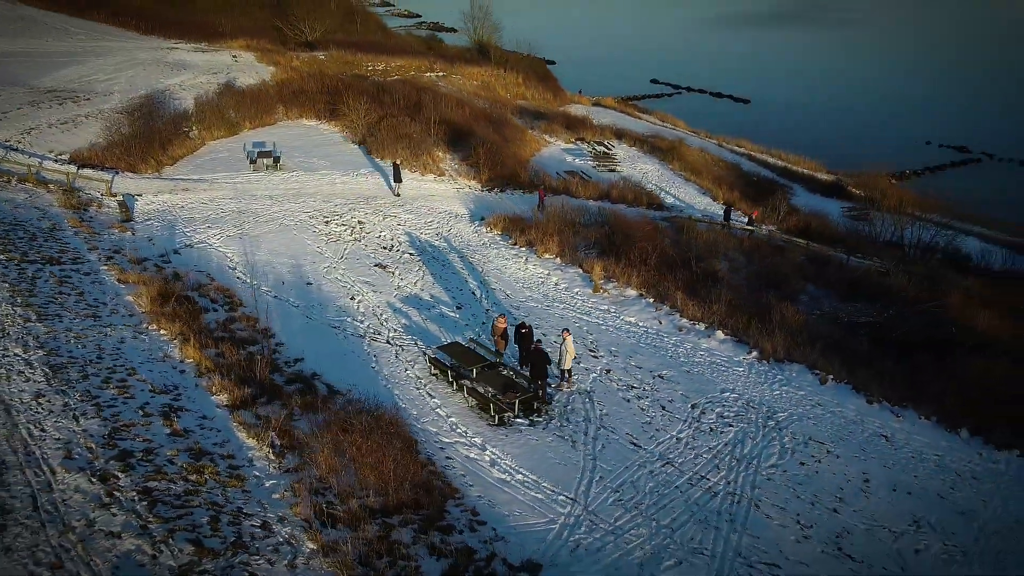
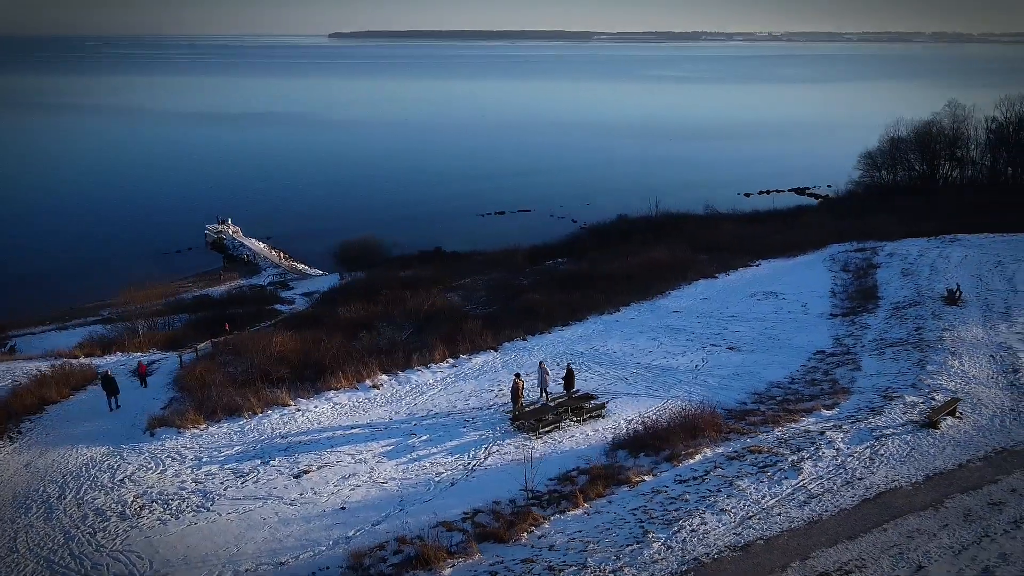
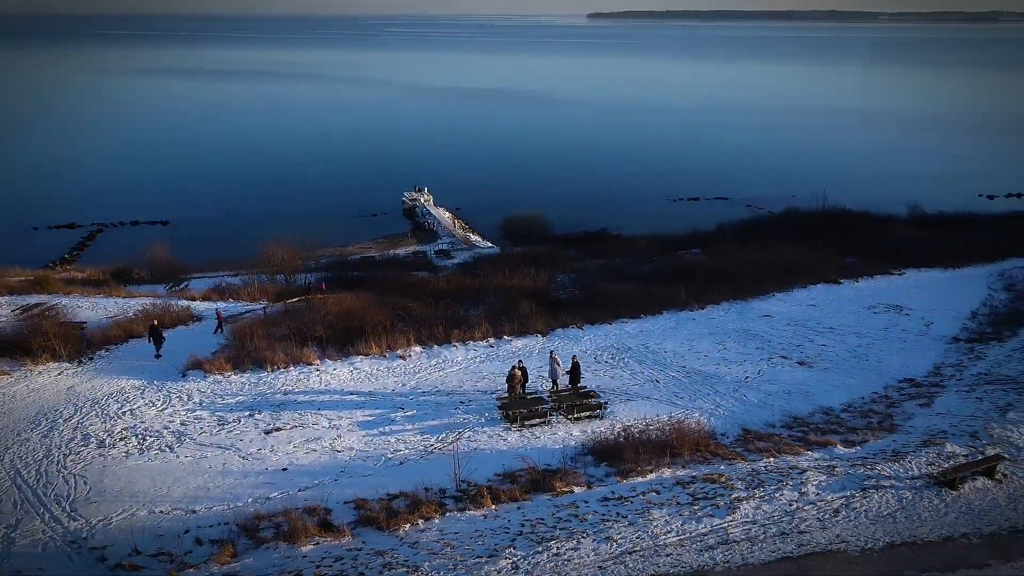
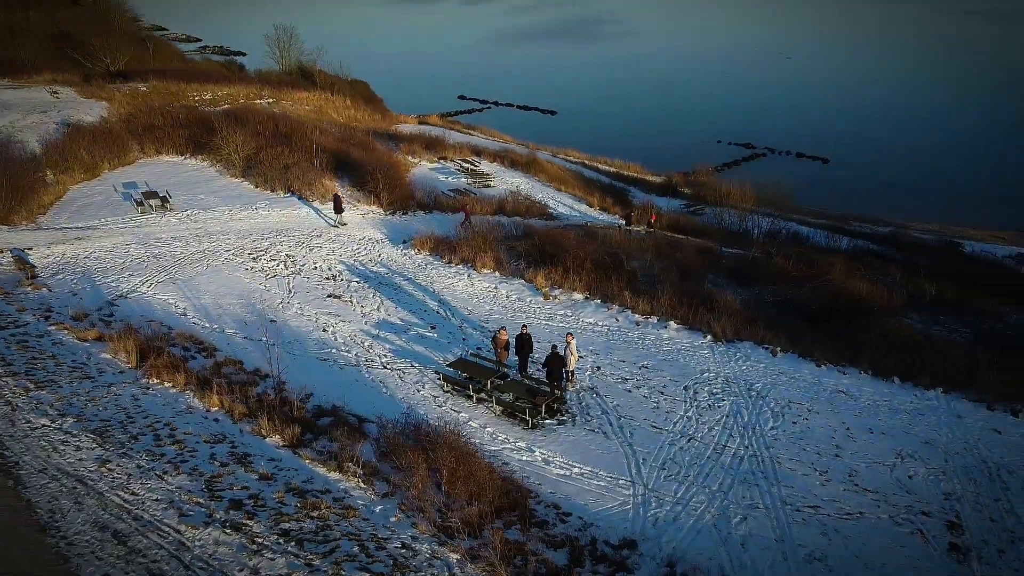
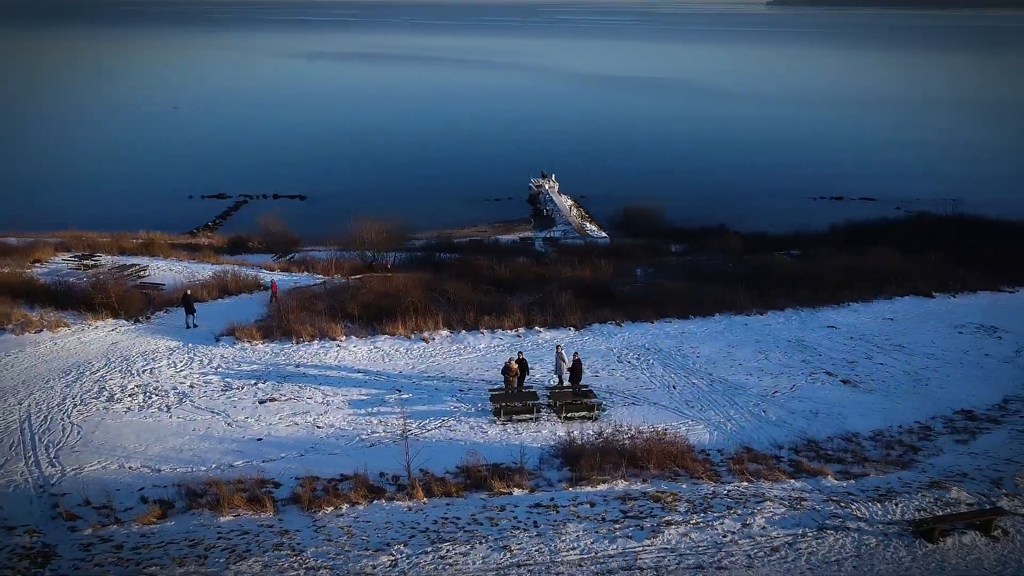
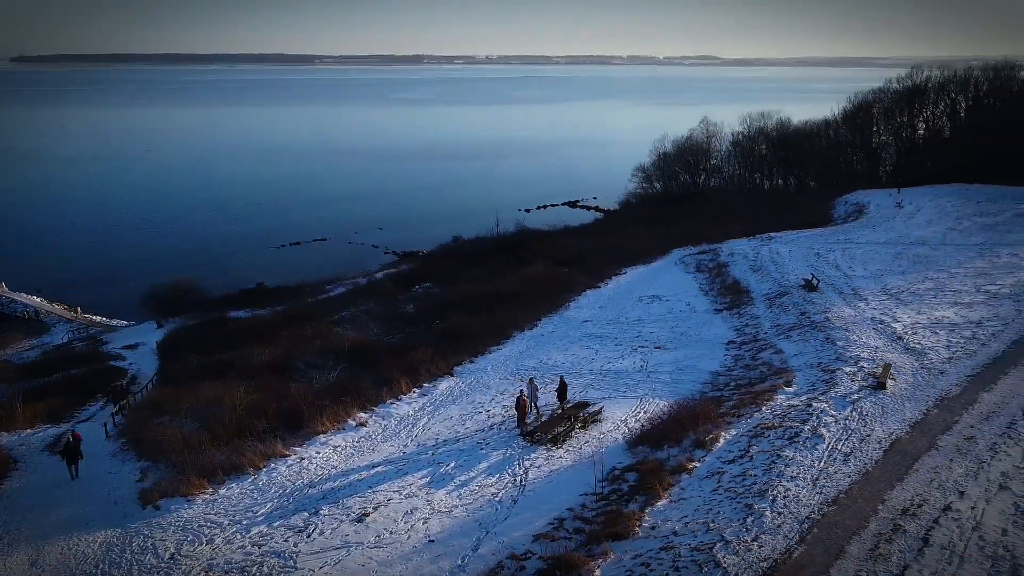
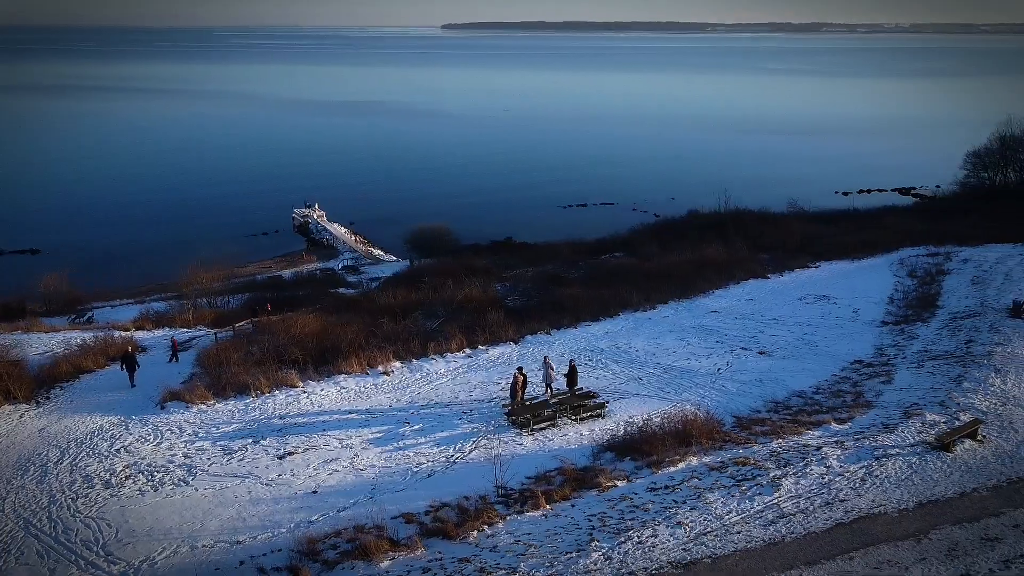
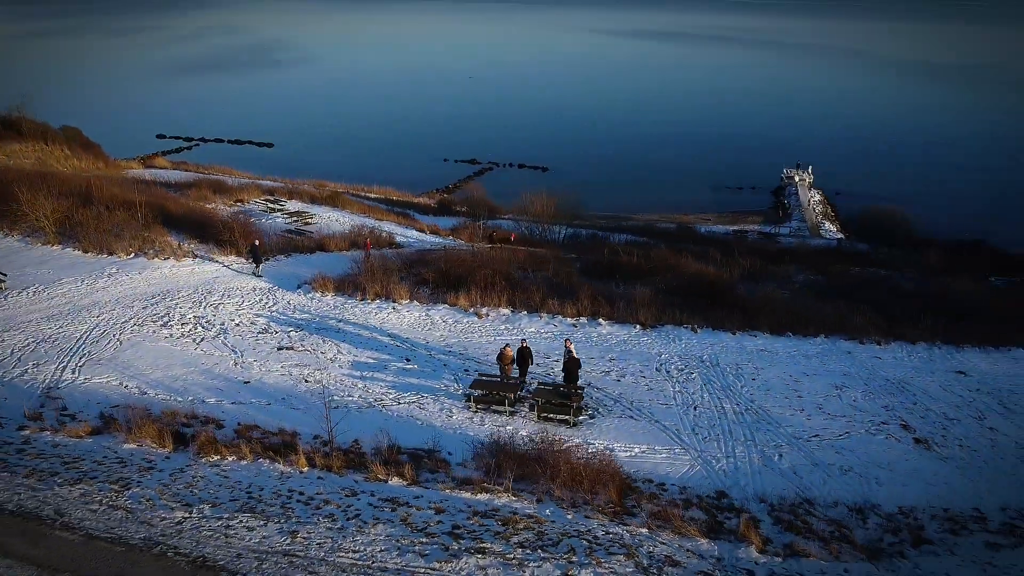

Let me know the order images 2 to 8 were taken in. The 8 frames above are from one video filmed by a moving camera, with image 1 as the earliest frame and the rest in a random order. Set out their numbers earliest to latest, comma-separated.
4, 8, 5, 3, 7, 2, 6
